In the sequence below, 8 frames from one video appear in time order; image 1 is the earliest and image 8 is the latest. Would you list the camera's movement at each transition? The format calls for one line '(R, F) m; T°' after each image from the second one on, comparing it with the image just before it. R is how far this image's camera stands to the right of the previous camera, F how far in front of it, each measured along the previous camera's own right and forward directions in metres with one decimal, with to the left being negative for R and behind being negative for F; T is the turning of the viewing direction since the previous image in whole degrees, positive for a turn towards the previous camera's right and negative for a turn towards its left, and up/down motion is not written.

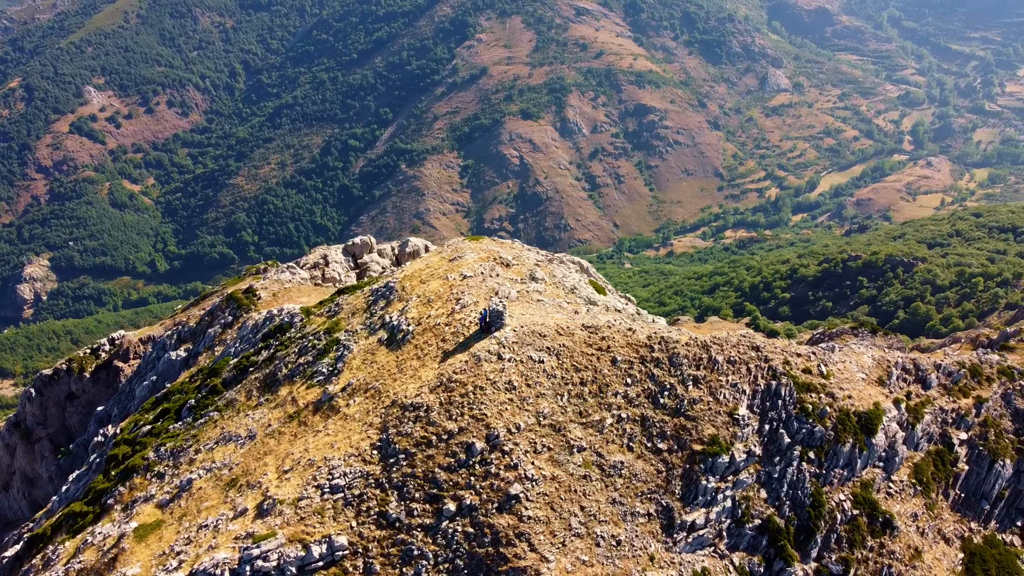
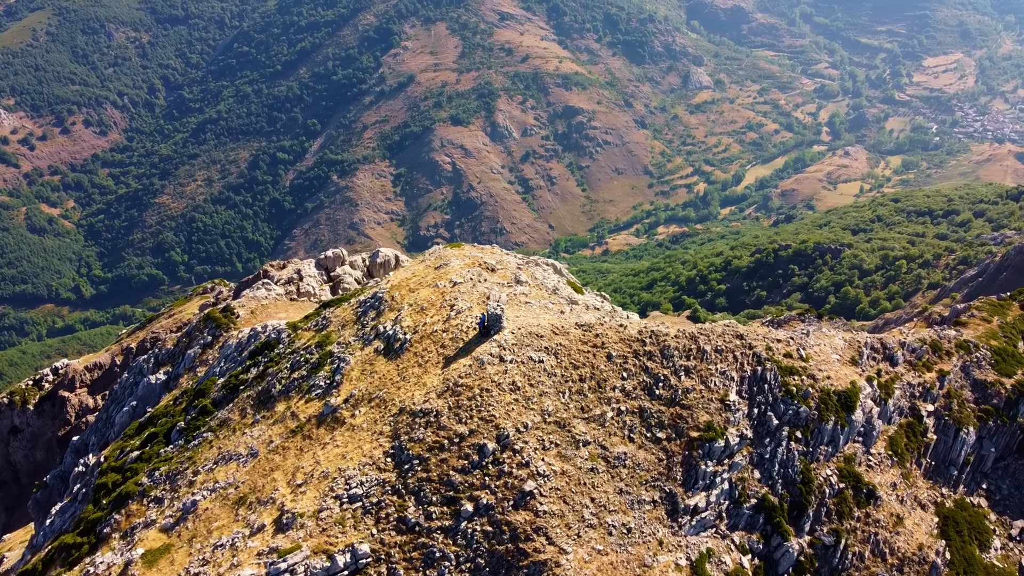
(-3.2, -1.1) m; +5°
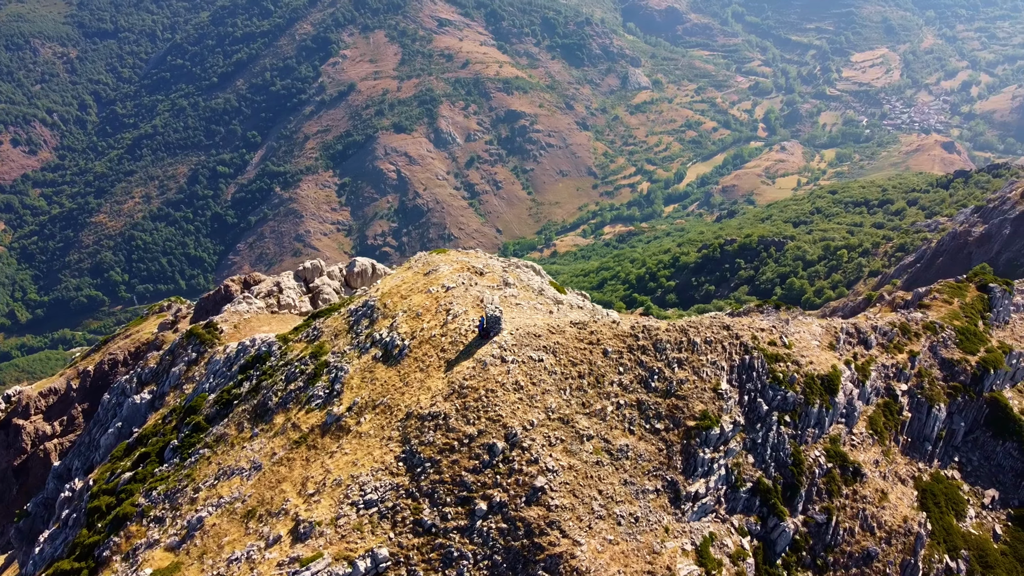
(-2.7, -0.9) m; +4°
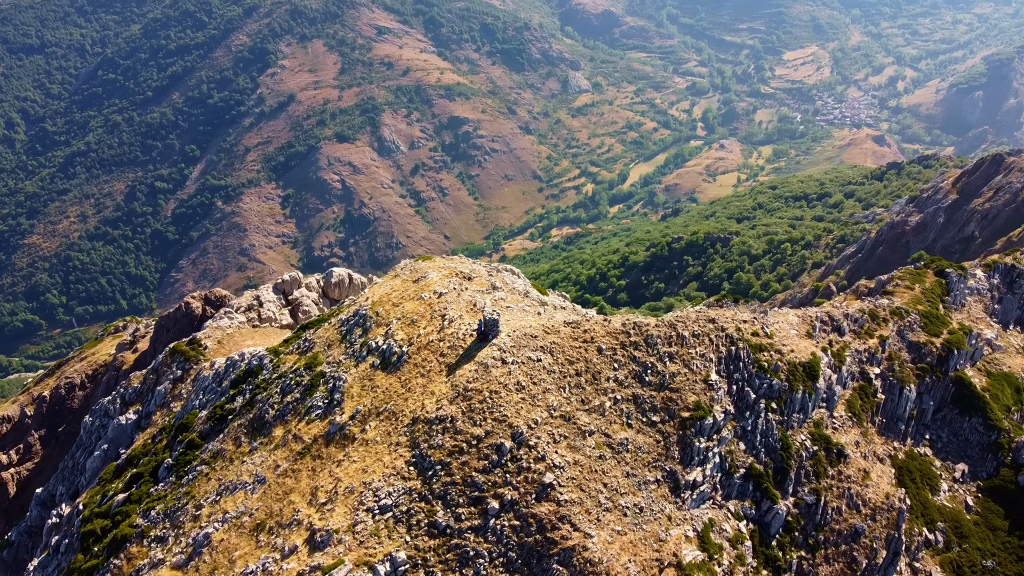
(-2.7, -0.9) m; +4°
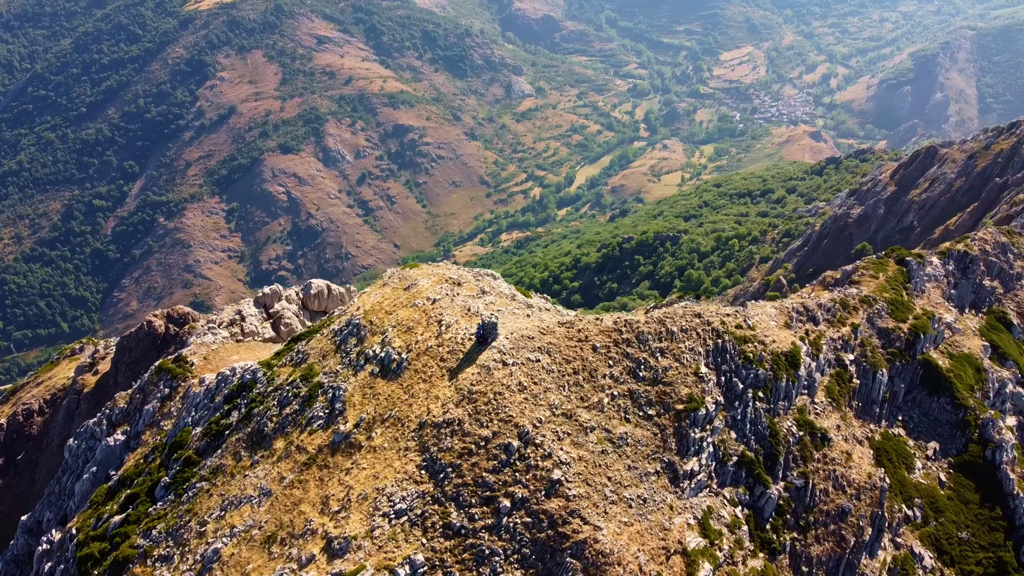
(-2.7, -0.9) m; +4°
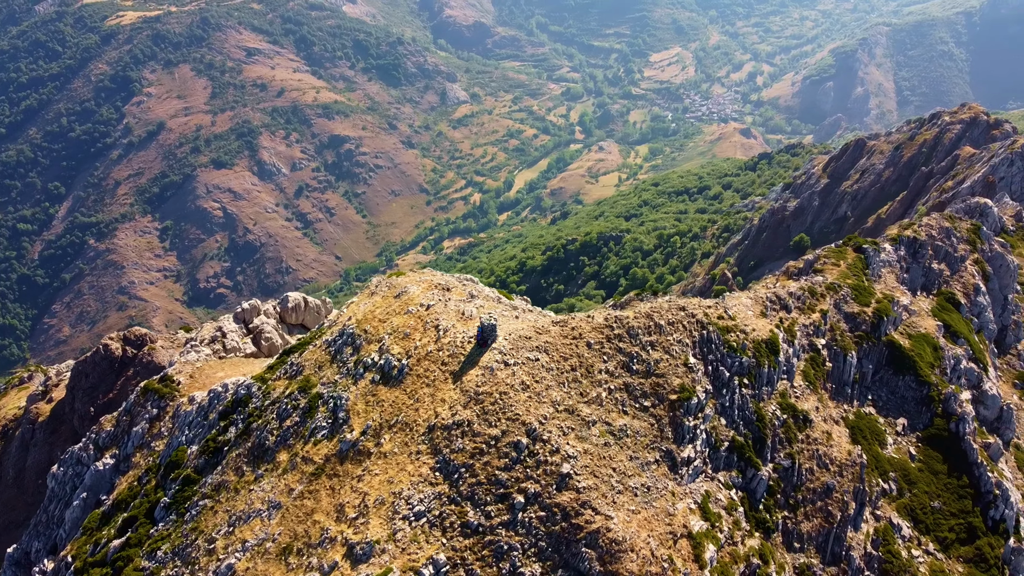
(-3.2, -1.0) m; +4°
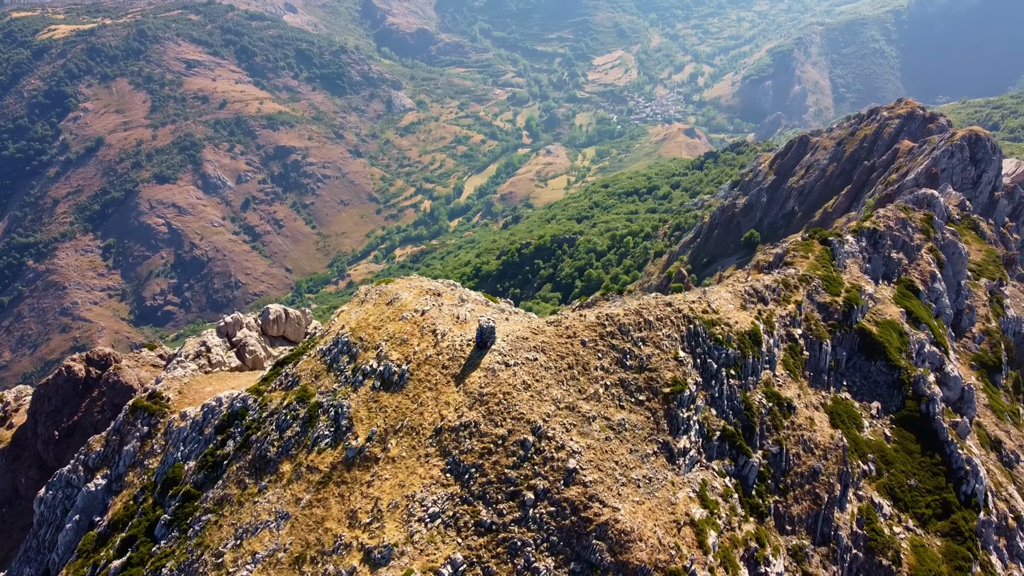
(-2.7, -0.8) m; +3°
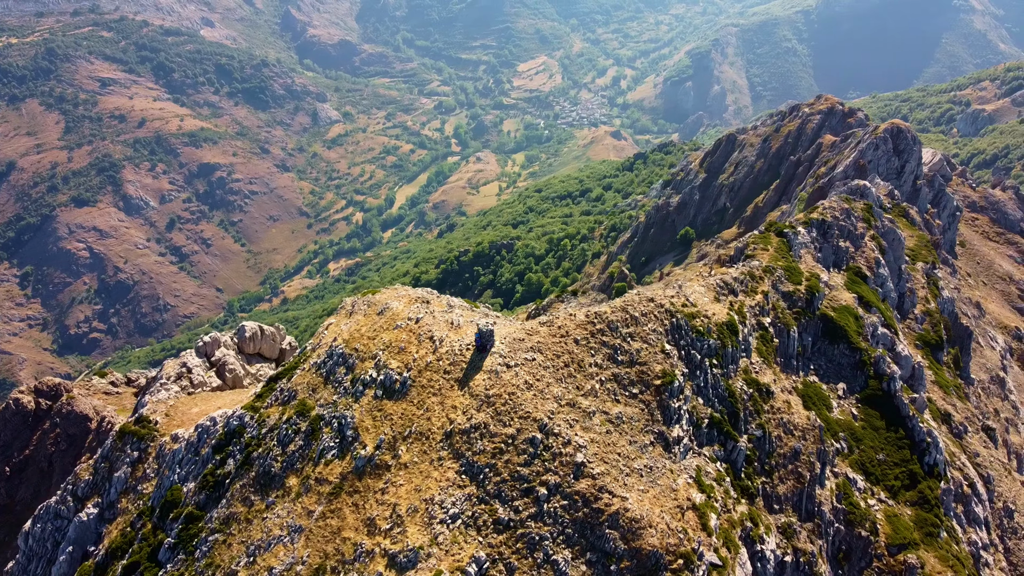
(-3.8, -1.1) m; +5°
